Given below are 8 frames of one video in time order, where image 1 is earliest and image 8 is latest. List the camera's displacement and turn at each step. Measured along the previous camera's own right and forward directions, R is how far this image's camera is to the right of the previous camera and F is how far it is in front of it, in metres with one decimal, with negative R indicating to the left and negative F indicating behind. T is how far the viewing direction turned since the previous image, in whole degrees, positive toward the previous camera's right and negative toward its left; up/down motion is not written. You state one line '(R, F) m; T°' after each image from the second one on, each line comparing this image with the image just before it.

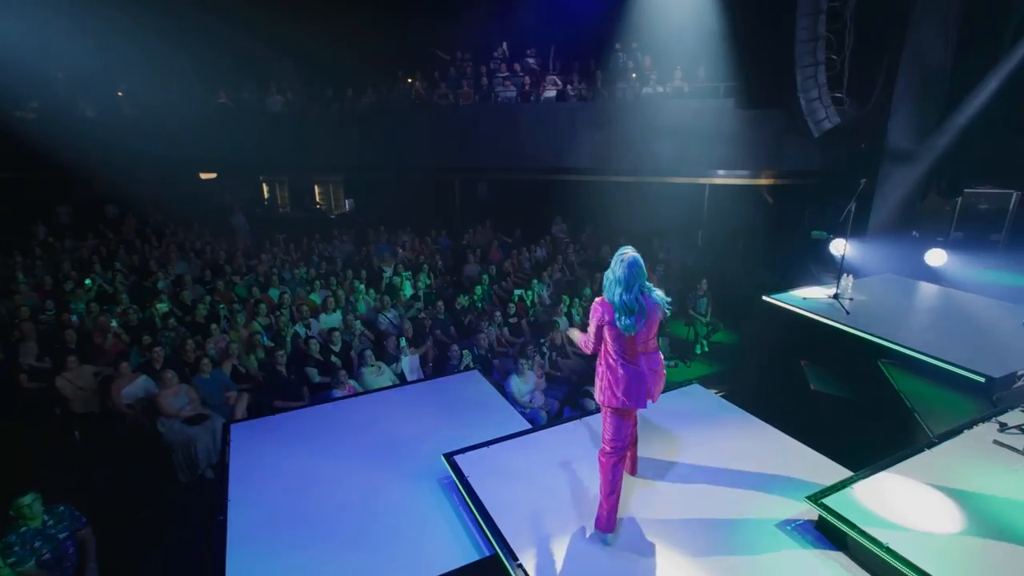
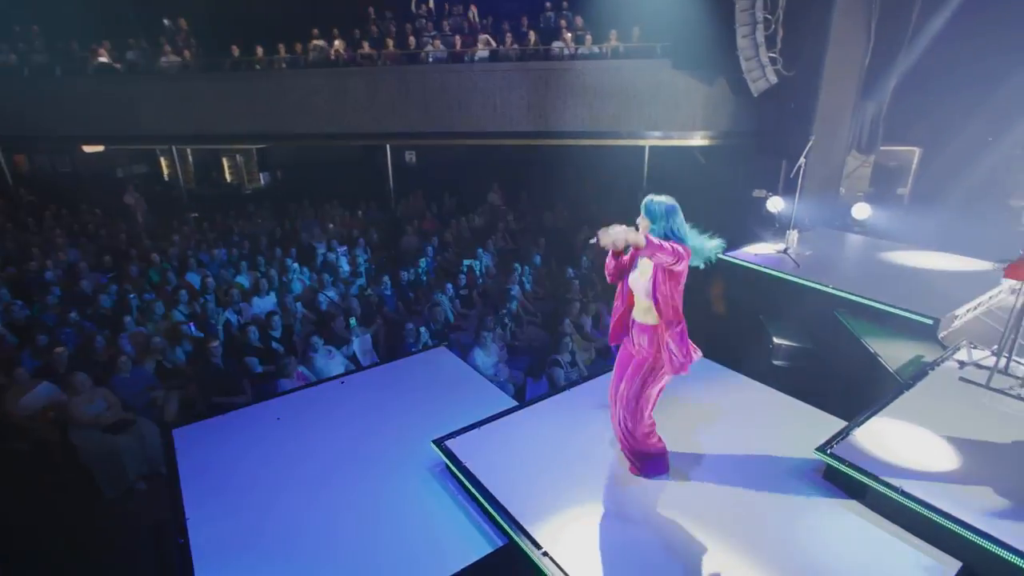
(-0.4, +0.3) m; +8°
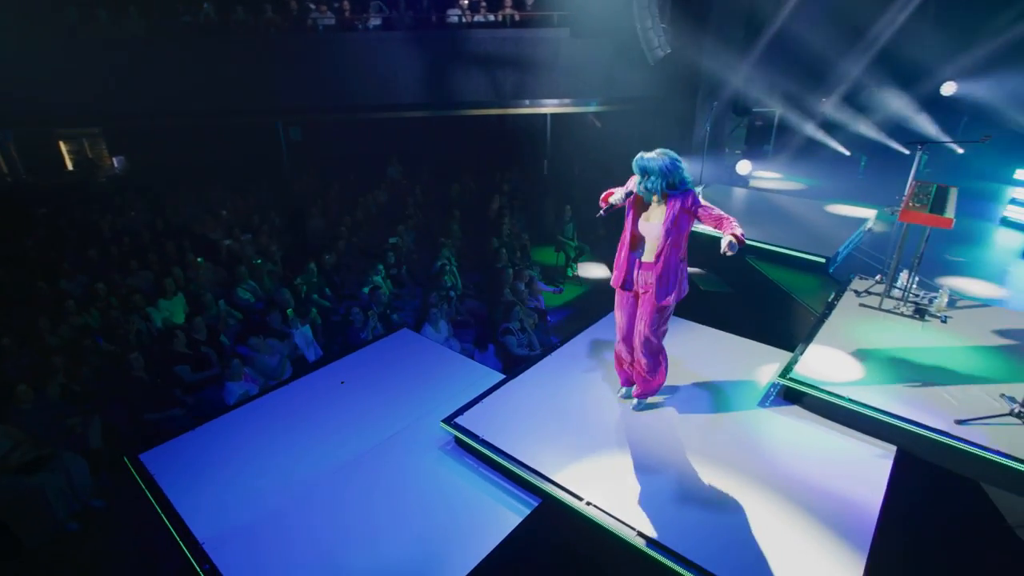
(-0.6, 0.0) m; +13°
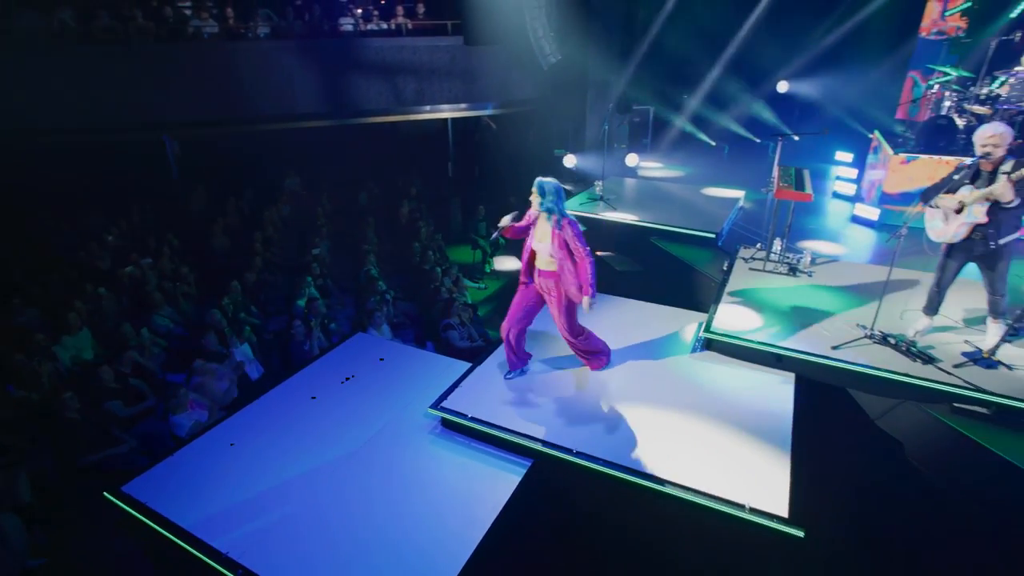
(-0.5, -0.3) m; +12°
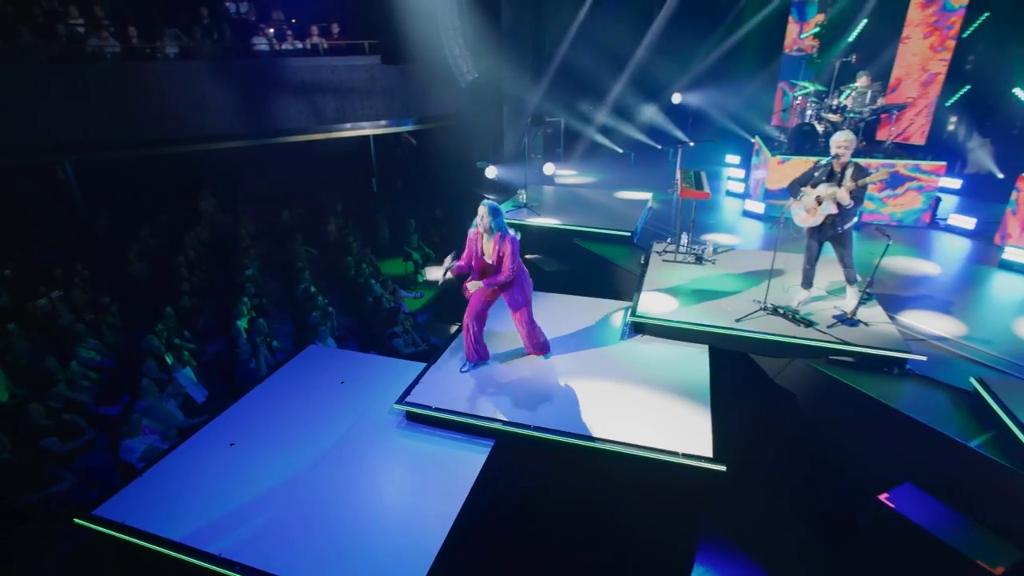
(-0.2, -0.4) m; +9°
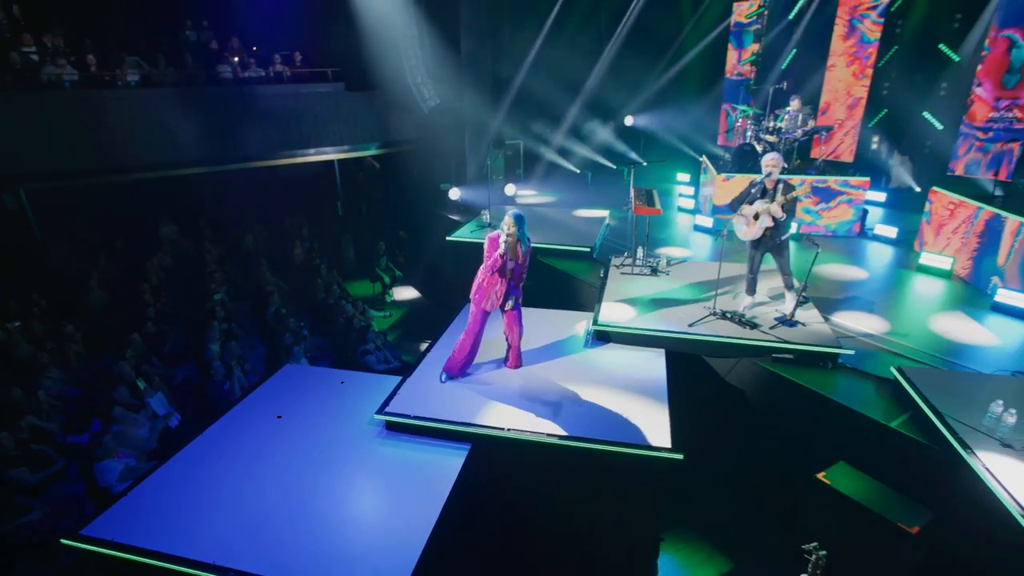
(-0.1, -0.3) m; +4°
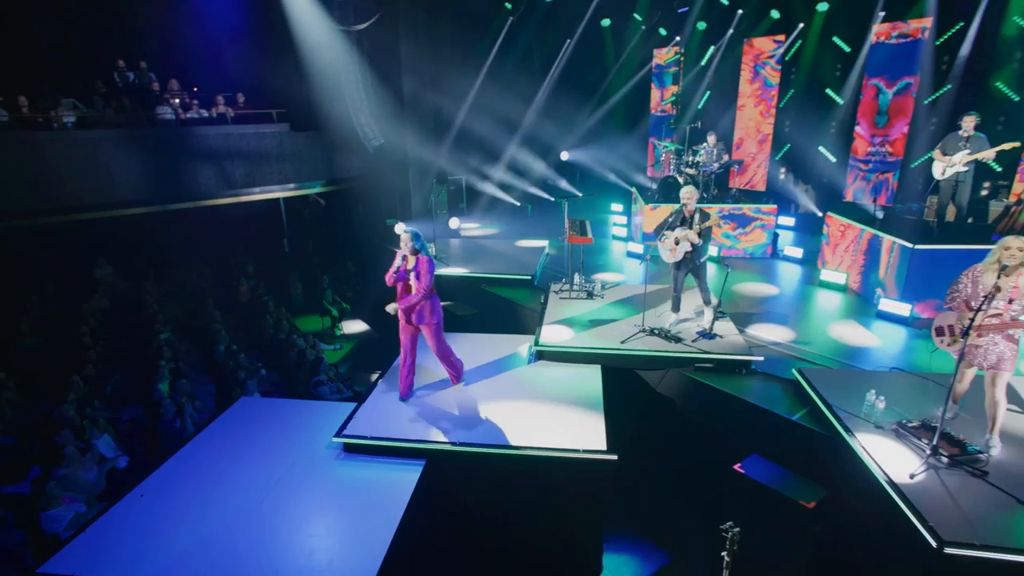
(0.0, -0.4) m; +6°
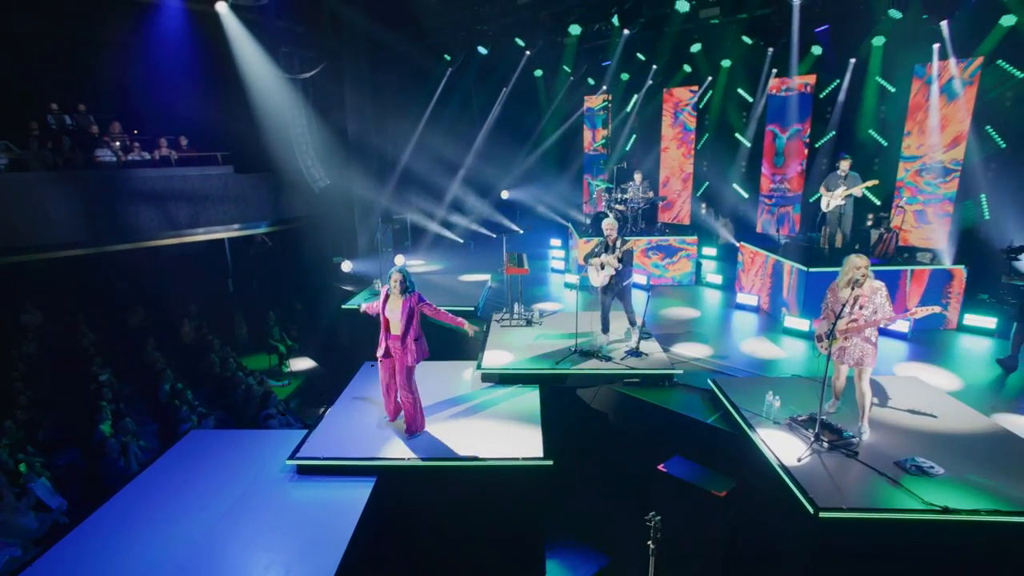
(+0.1, -0.4) m; +6°
